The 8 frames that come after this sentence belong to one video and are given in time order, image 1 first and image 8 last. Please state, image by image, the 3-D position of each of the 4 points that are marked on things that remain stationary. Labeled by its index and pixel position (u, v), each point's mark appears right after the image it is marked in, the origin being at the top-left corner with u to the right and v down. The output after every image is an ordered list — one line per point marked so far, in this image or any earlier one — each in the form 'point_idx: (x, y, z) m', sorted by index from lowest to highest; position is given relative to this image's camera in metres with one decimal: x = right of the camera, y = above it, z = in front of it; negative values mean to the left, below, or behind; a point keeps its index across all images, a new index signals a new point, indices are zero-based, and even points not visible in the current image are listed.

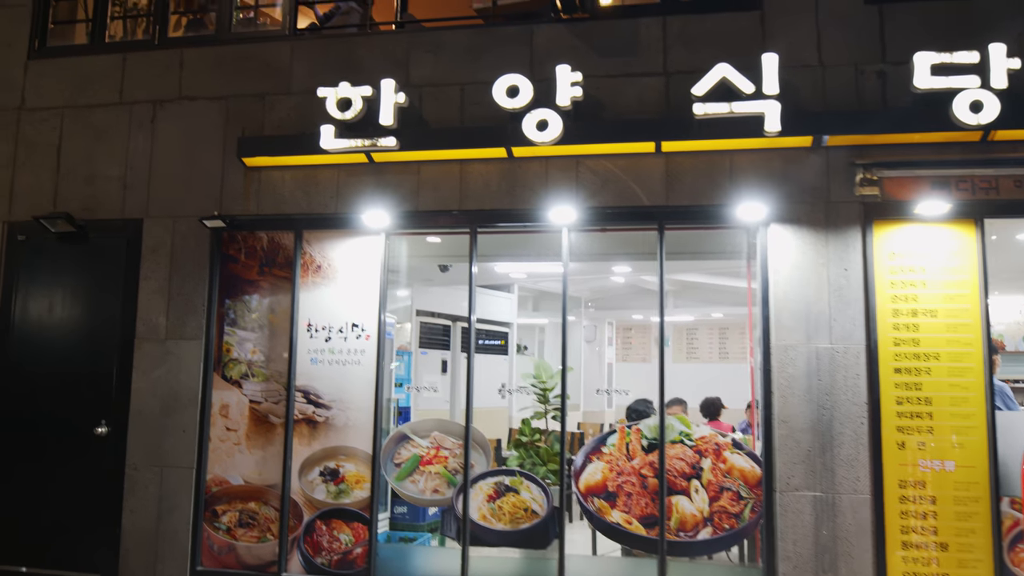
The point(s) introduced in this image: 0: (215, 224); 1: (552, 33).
0: (-2.7, +0.6, +7.1) m
1: (+0.3, +2.2, +7.0) m
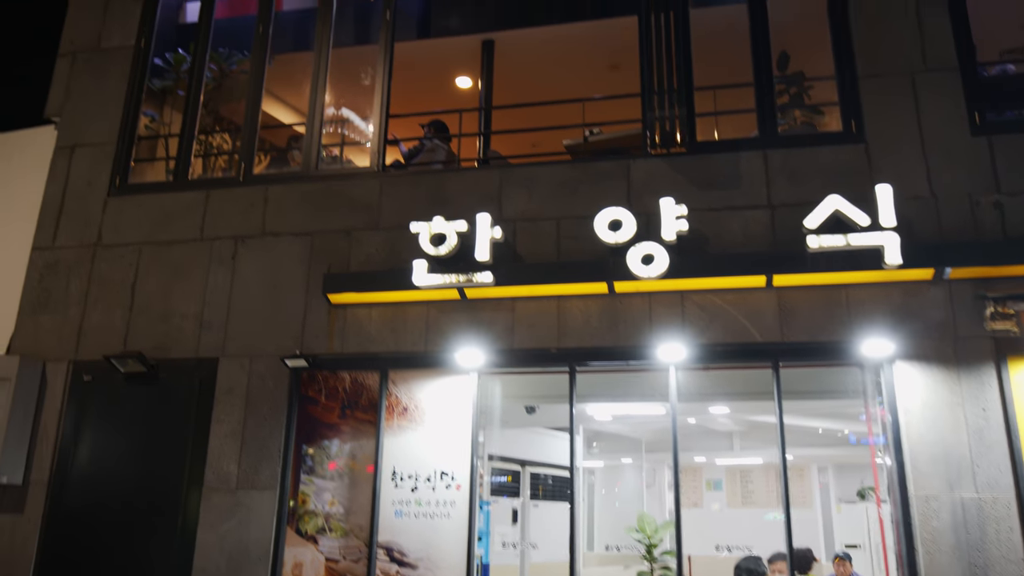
0: (-1.8, -0.6, +6.7) m
1: (+1.2, +1.0, +6.8) m
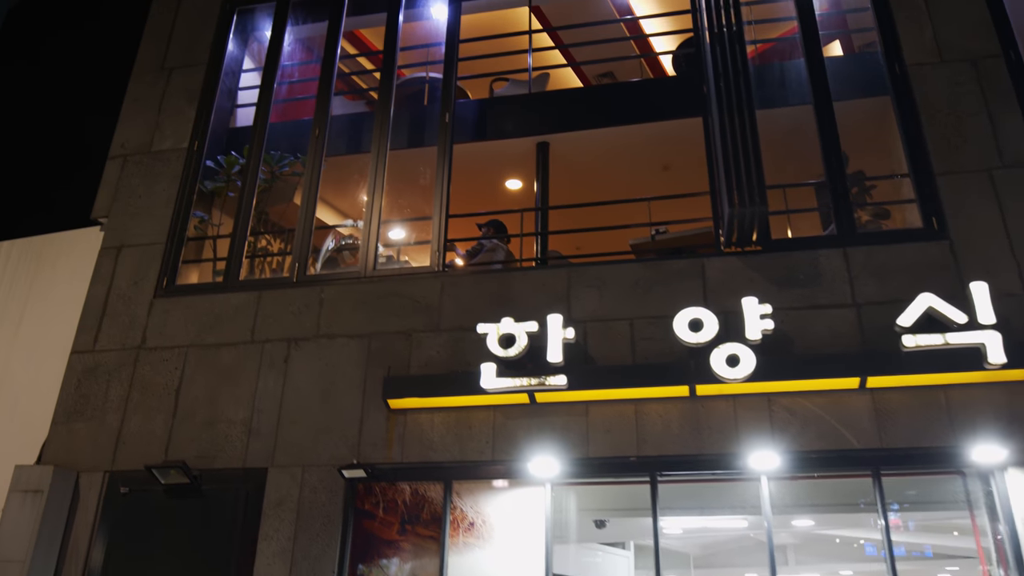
0: (-1.2, -1.4, +6.3) m
1: (+1.8, +0.2, +6.6) m
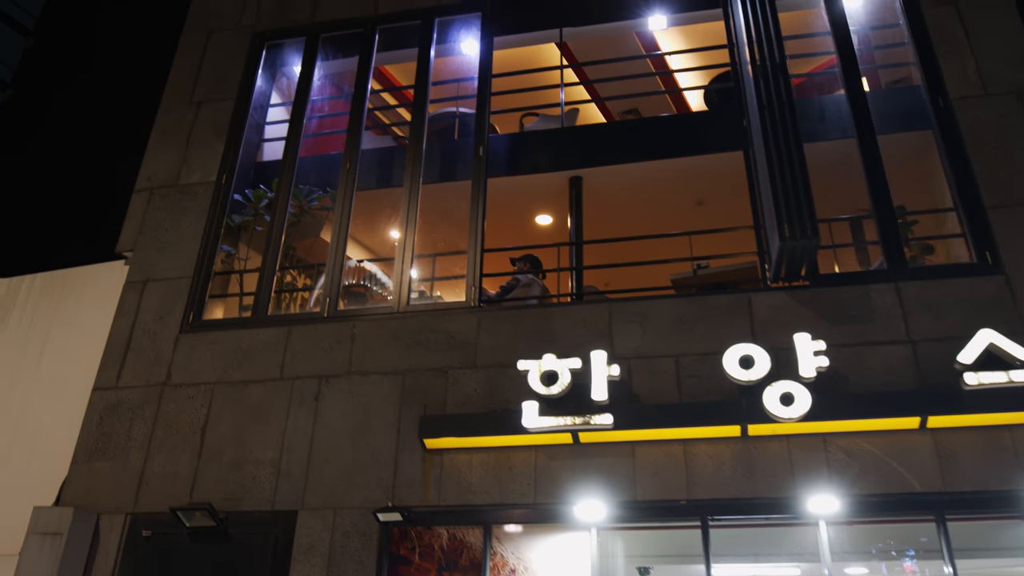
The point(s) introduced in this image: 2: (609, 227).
0: (-0.9, -1.7, +6.0) m
1: (+2.1, -0.1, +6.4) m
2: (+1.1, +0.7, +9.6) m
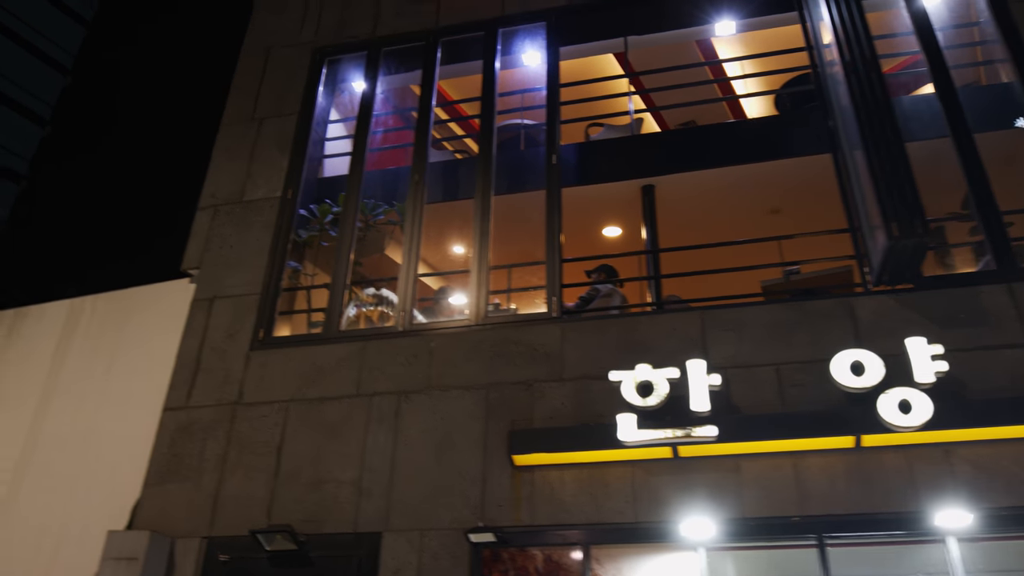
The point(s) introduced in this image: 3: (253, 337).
0: (-0.2, -1.8, +5.7) m
1: (+2.8, -0.1, +6.1) m
2: (+1.9, +0.5, +9.3) m
3: (-2.3, -0.4, +7.1) m
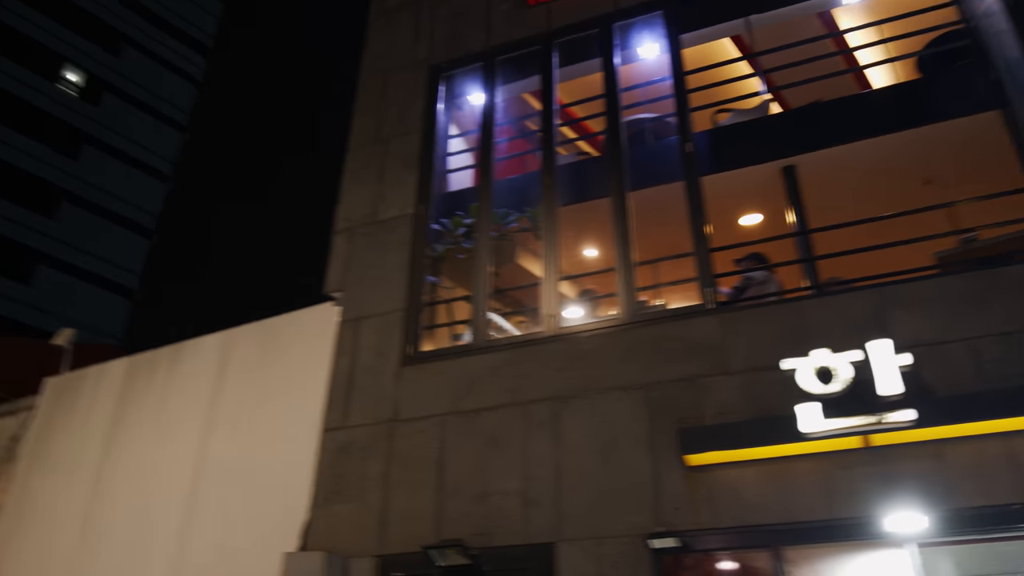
0: (+1.0, -1.7, +5.4) m
1: (+3.9, +0.2, +5.5) m
2: (+3.3, +0.7, +8.8) m
3: (-1.0, -0.6, +7.1) m
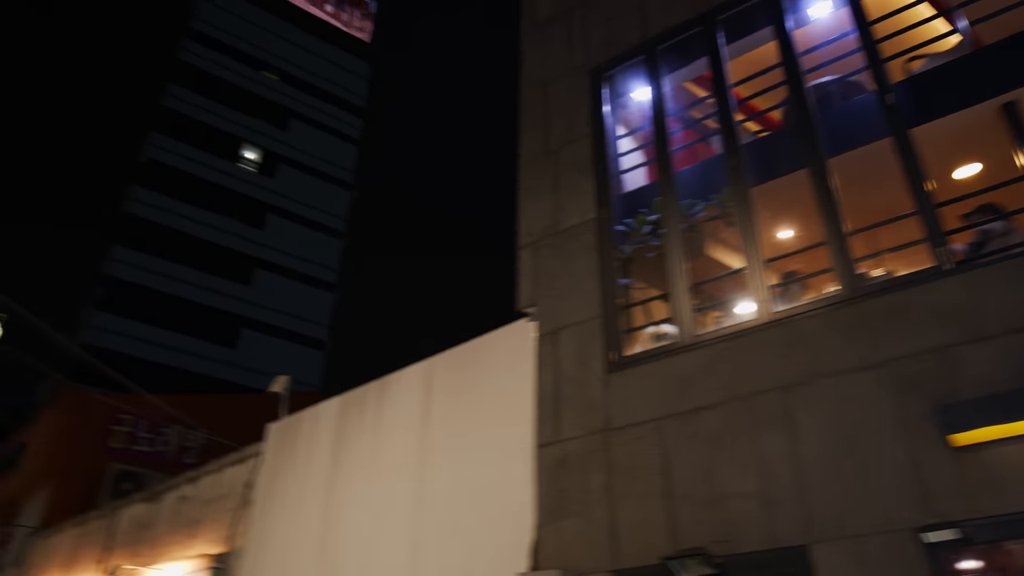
0: (+2.5, -1.5, +4.7) m
1: (+5.1, +0.8, +4.3) m
2: (+5.2, +1.2, +7.7) m
3: (+0.8, -0.6, +6.9) m
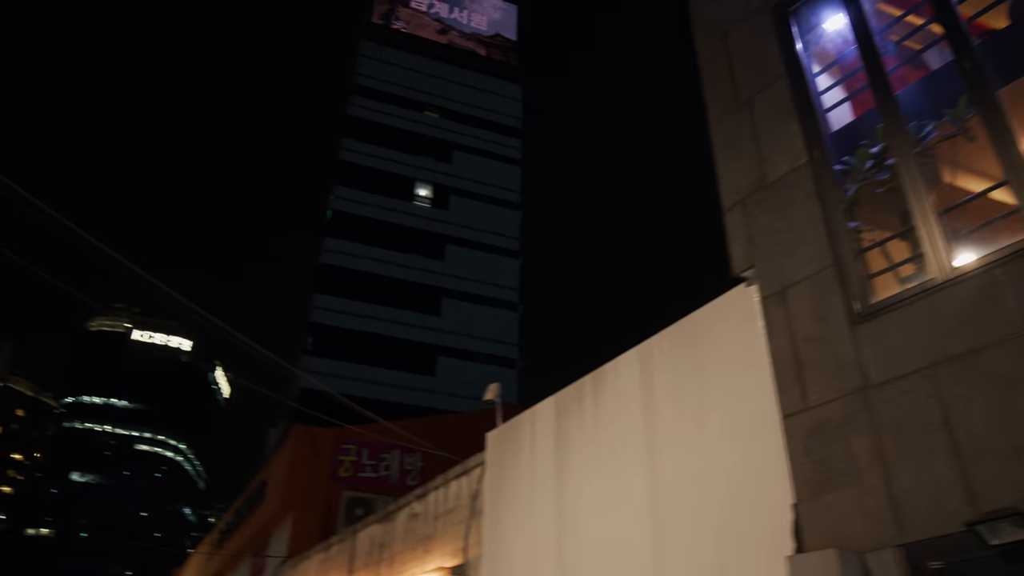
0: (+3.9, -0.8, +3.6) m
1: (+6.0, +1.8, +2.7) m
2: (+6.7, +2.2, +6.0) m
3: (+2.6, -0.2, +6.1) m
